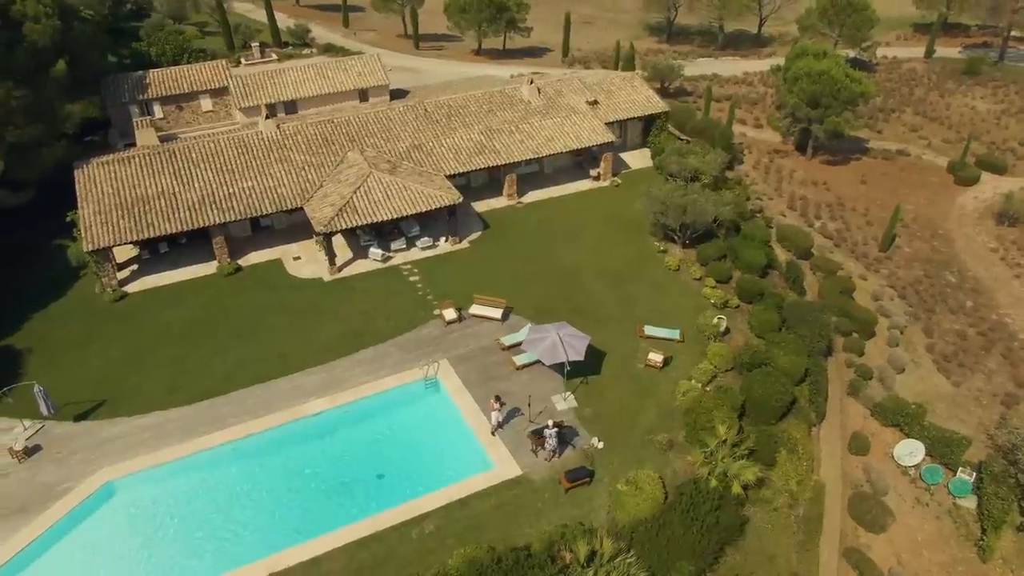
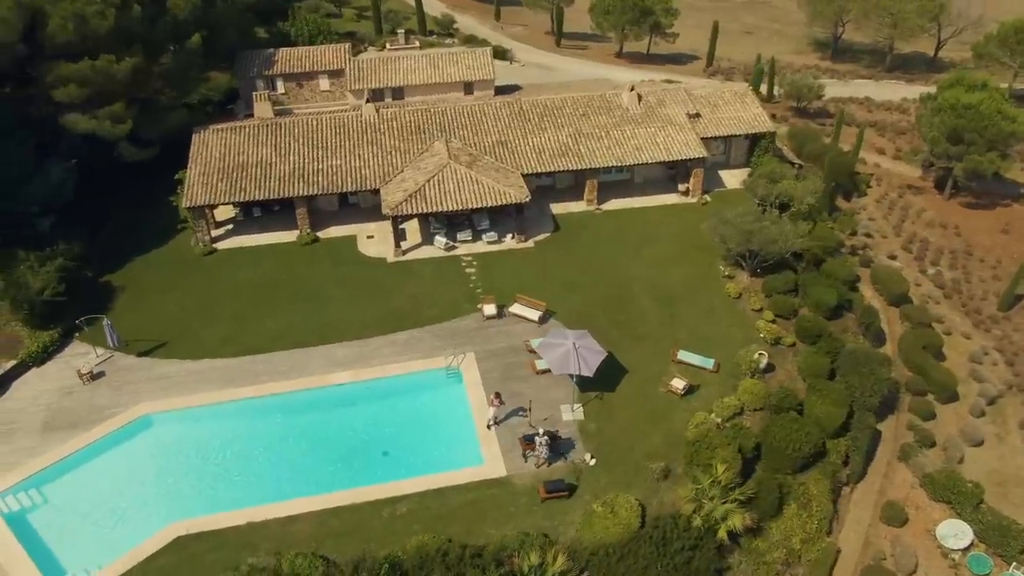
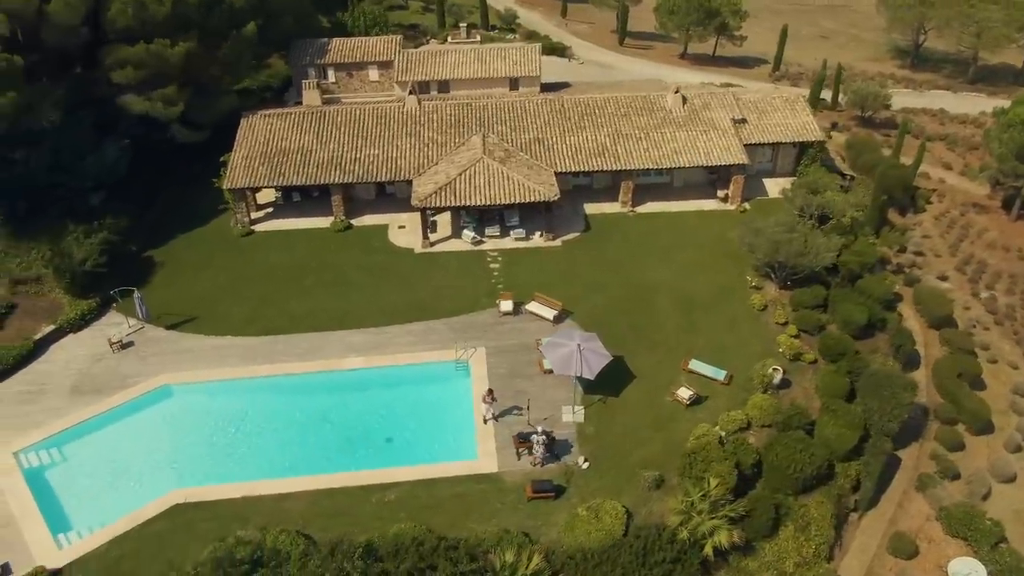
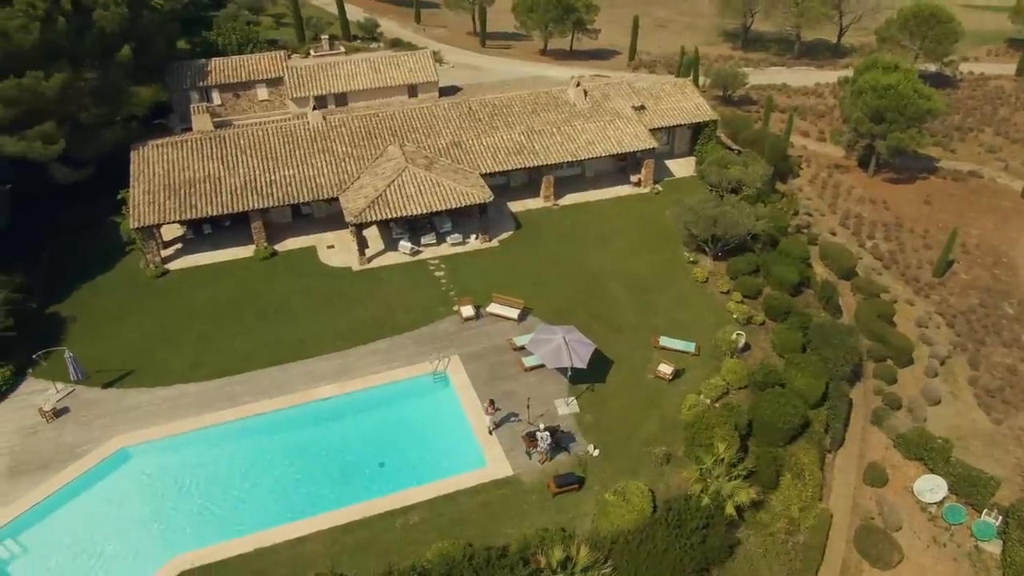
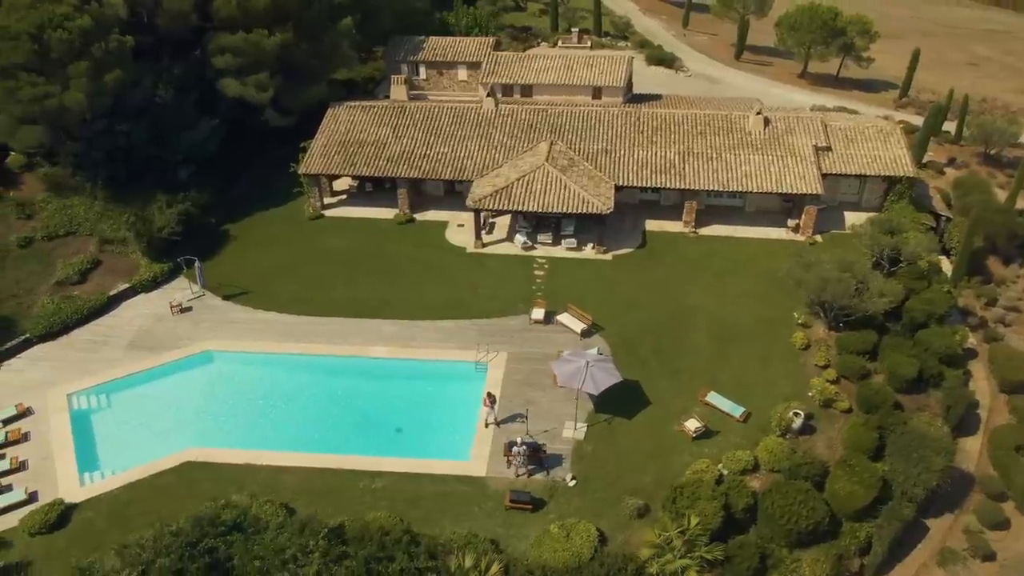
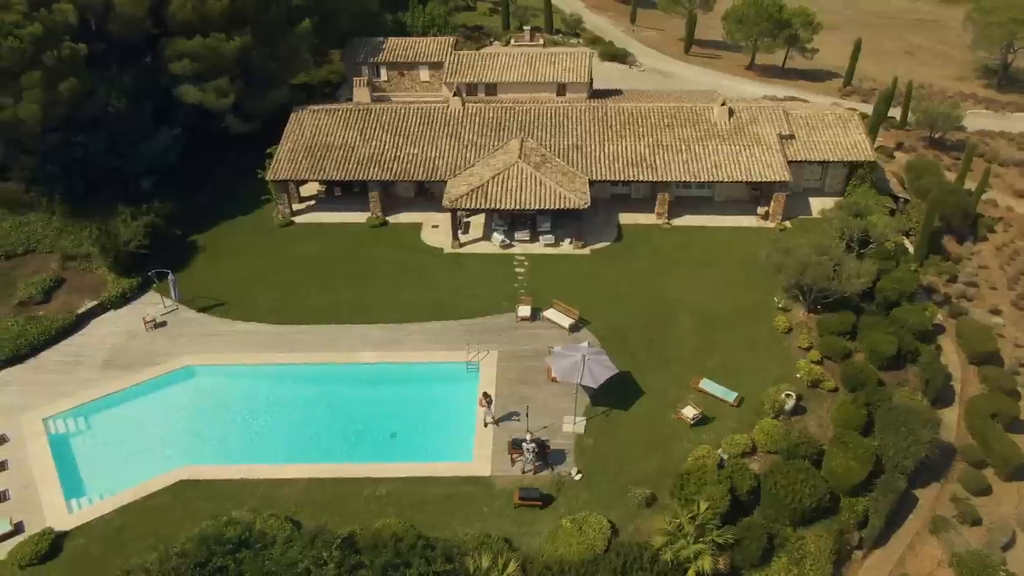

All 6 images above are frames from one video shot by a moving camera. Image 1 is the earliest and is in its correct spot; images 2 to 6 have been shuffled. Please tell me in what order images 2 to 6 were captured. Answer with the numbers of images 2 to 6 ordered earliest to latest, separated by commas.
4, 2, 3, 6, 5
